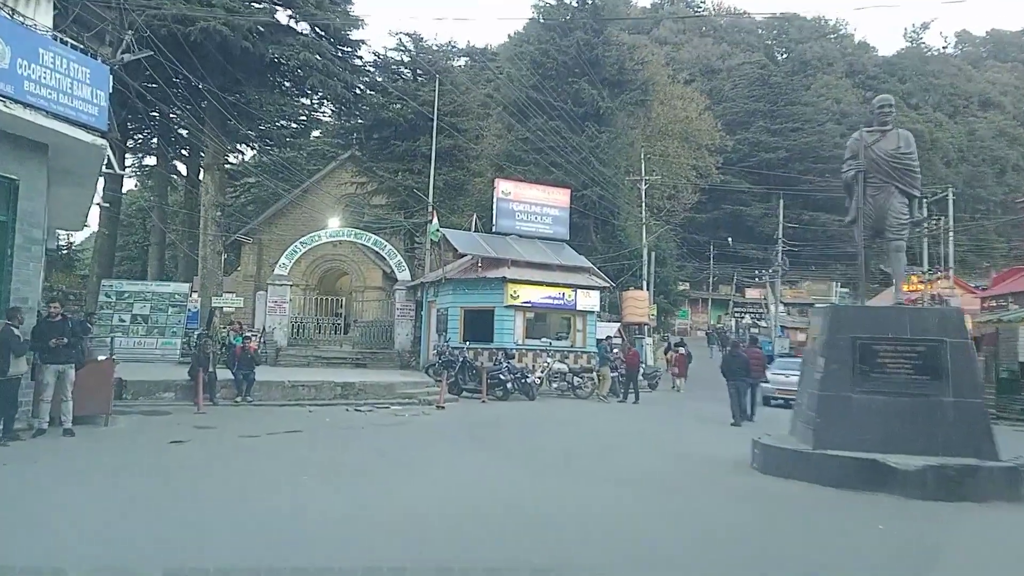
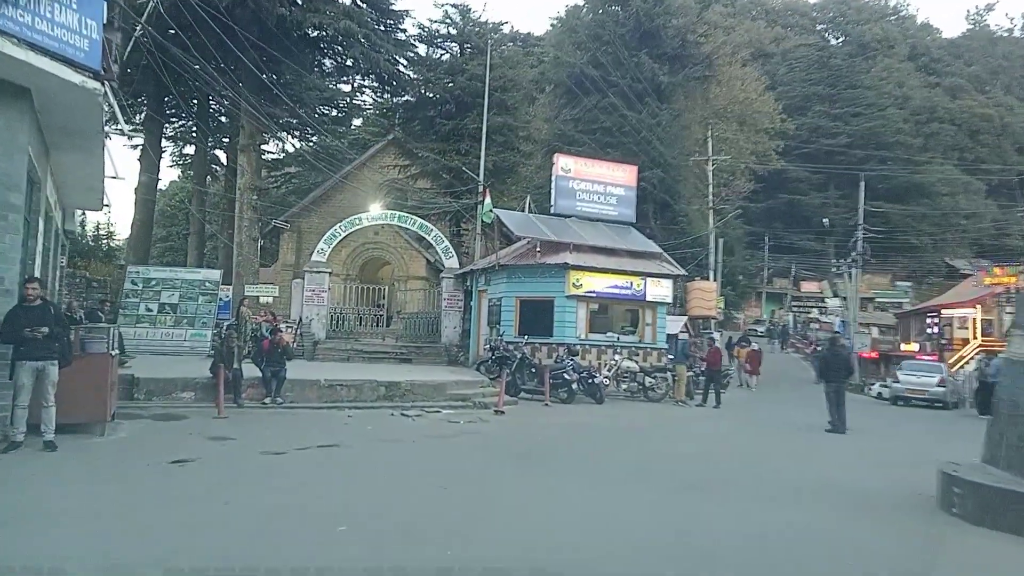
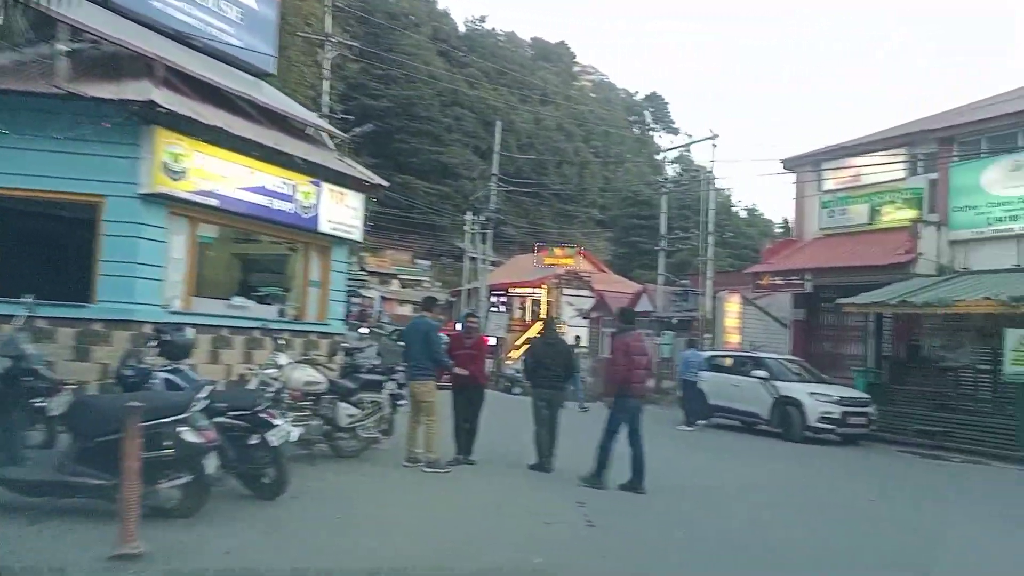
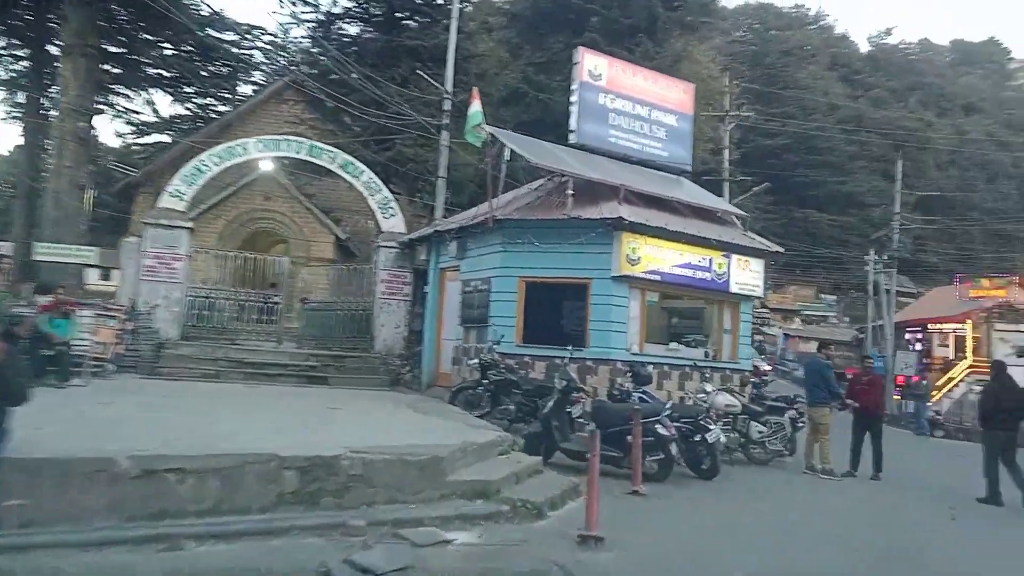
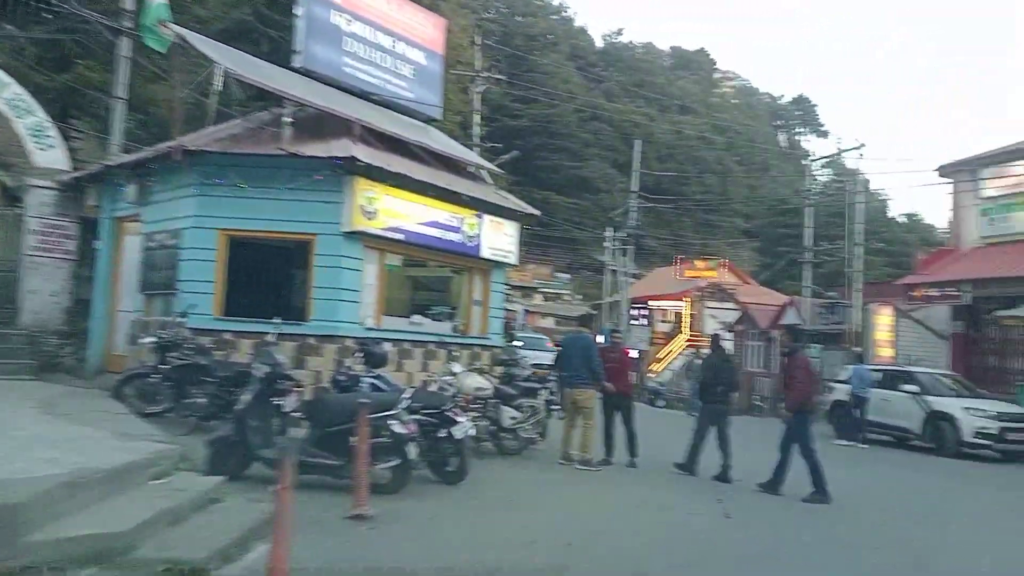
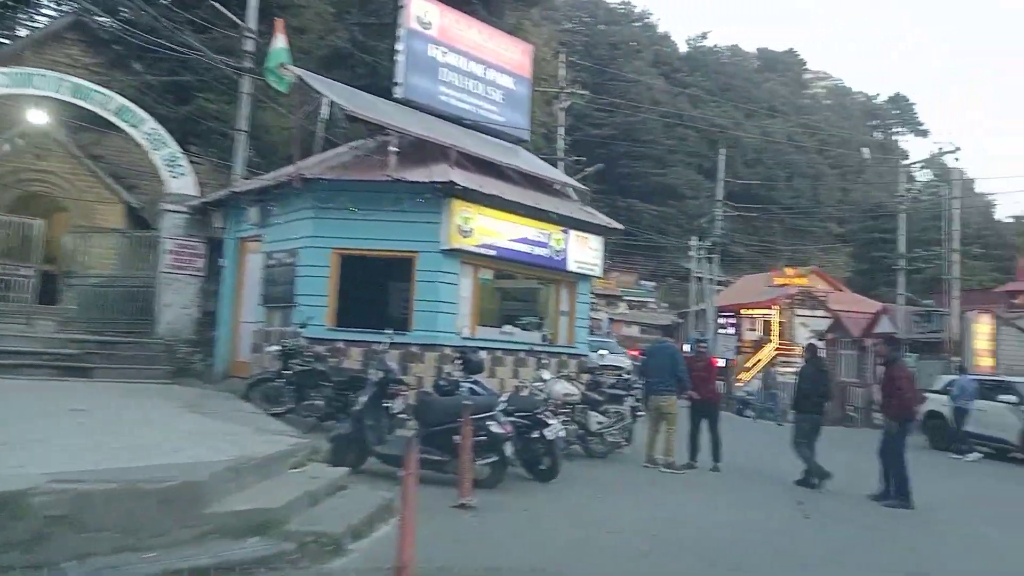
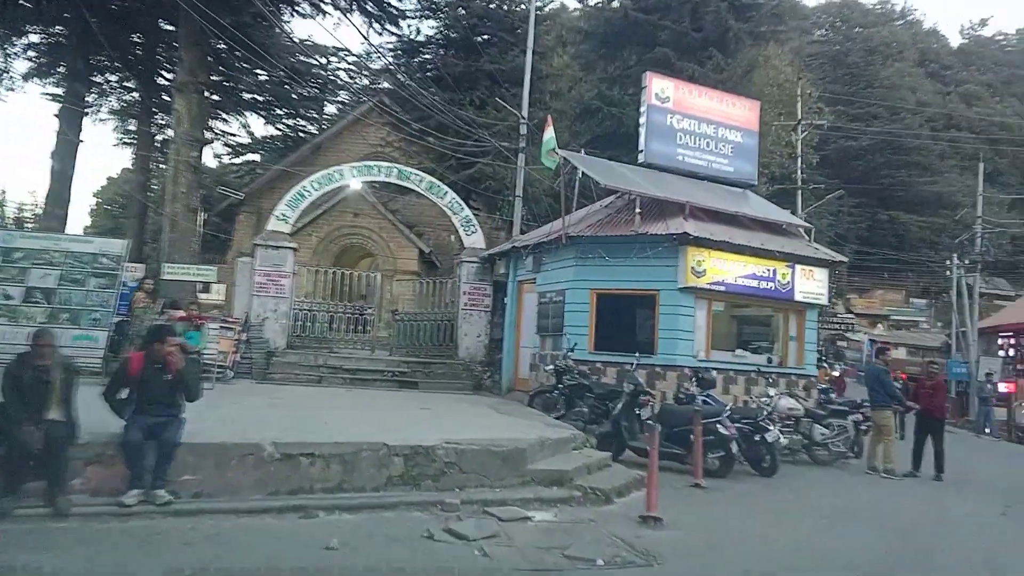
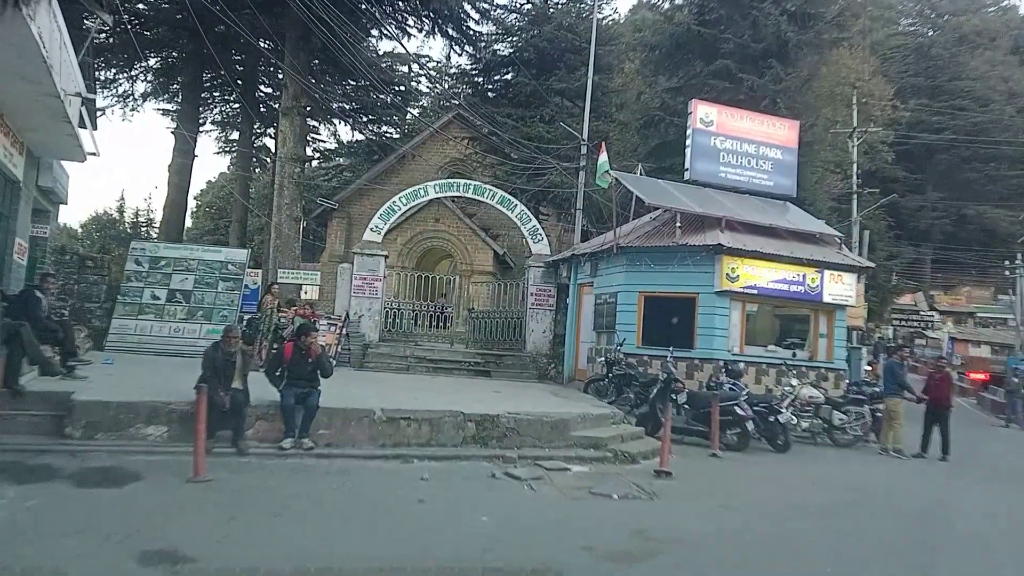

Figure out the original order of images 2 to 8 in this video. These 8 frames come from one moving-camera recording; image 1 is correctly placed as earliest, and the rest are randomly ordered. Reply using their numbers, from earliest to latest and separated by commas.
2, 8, 7, 4, 6, 5, 3
